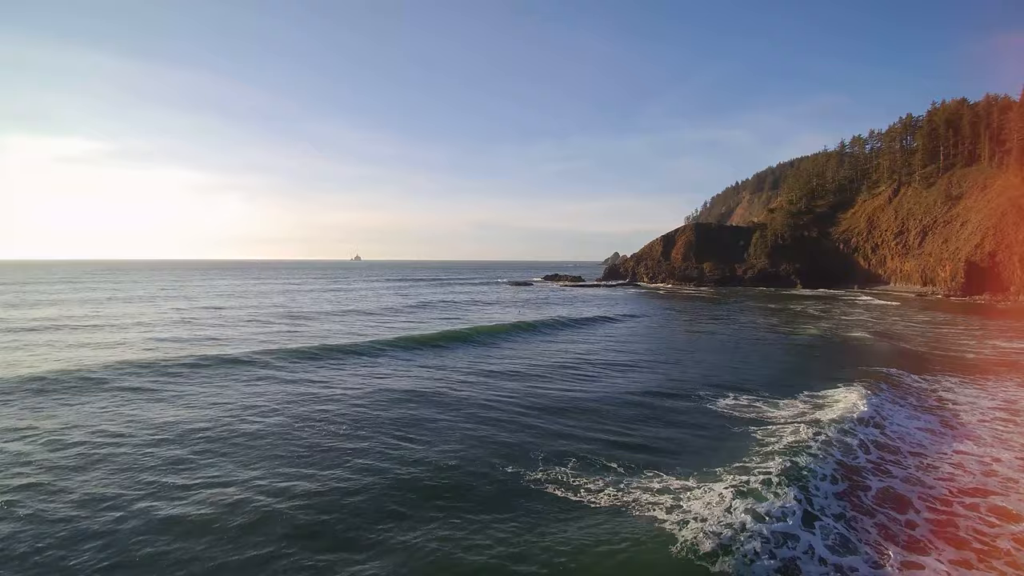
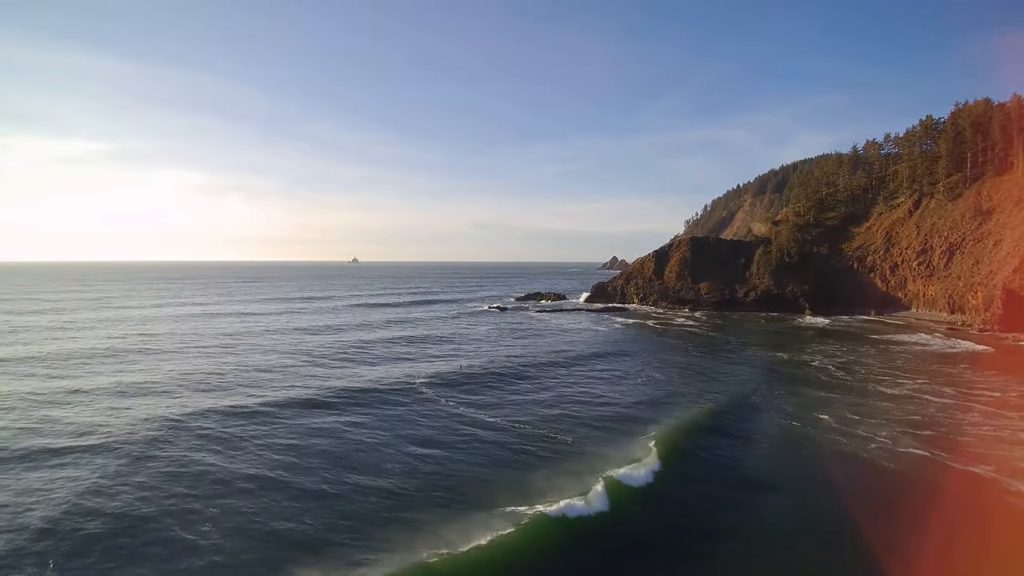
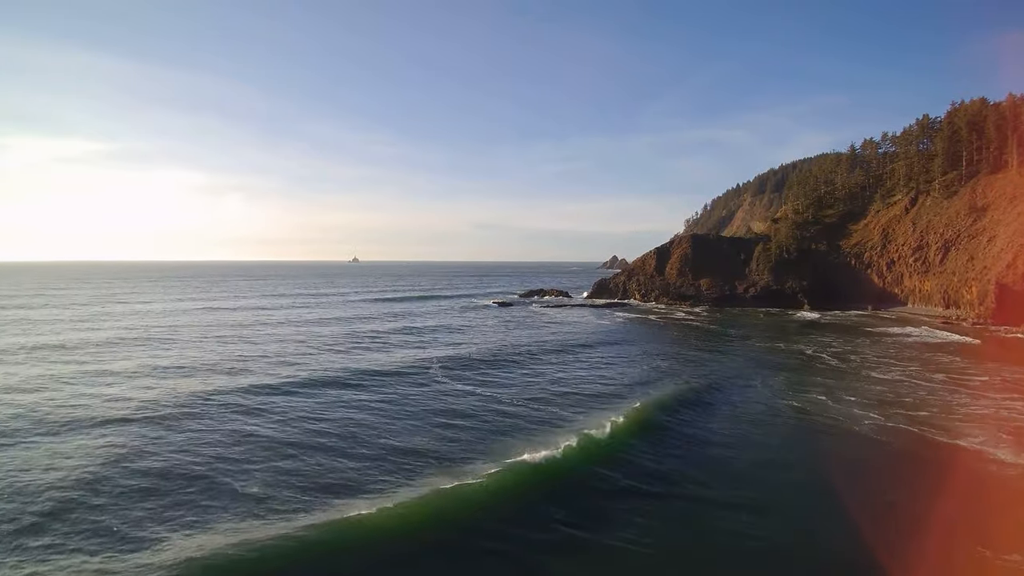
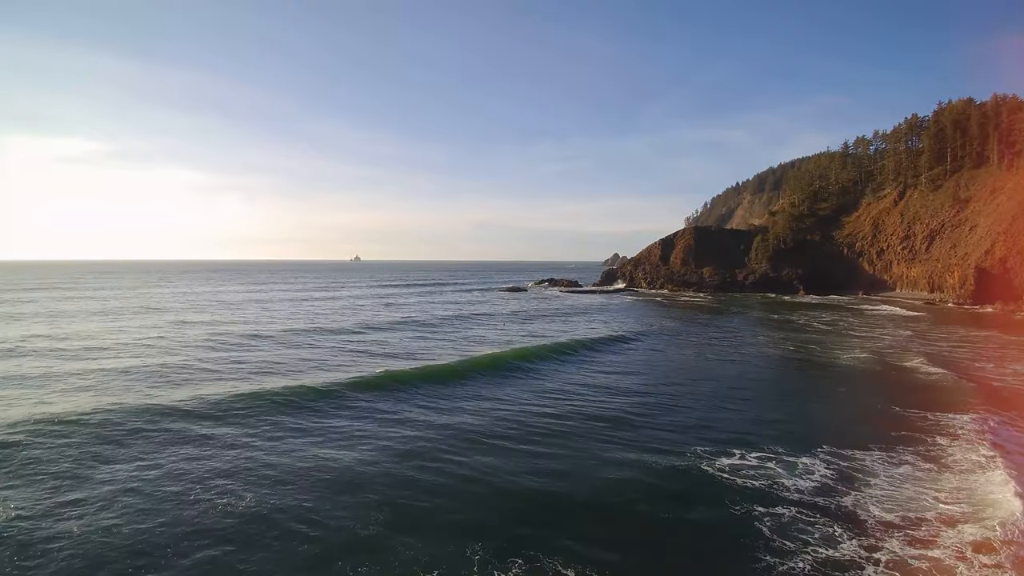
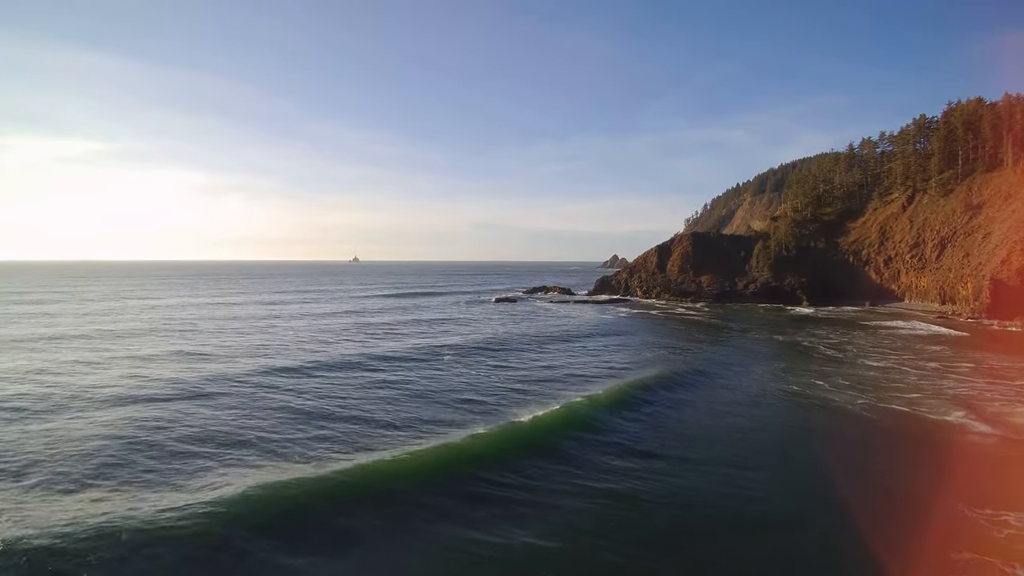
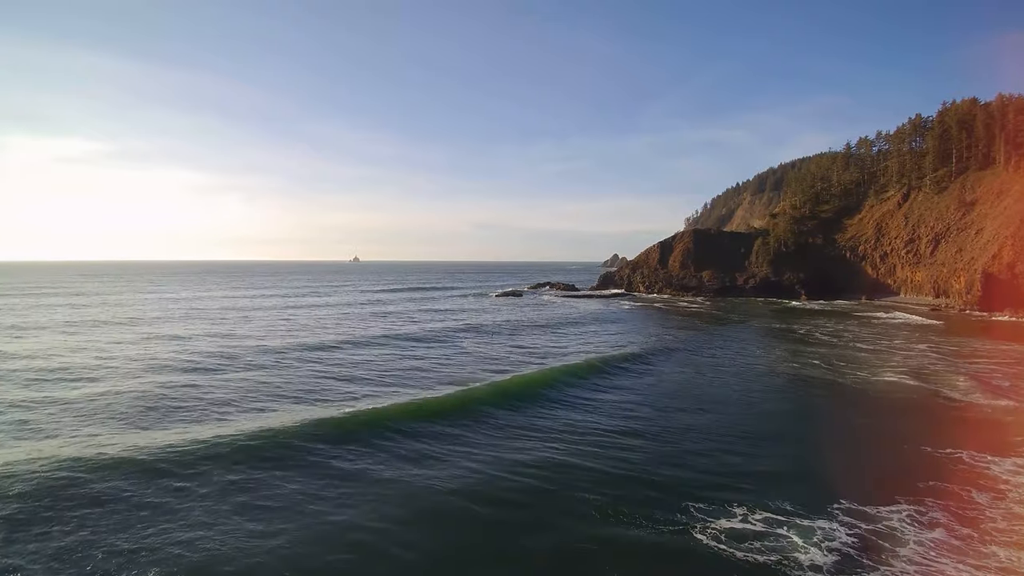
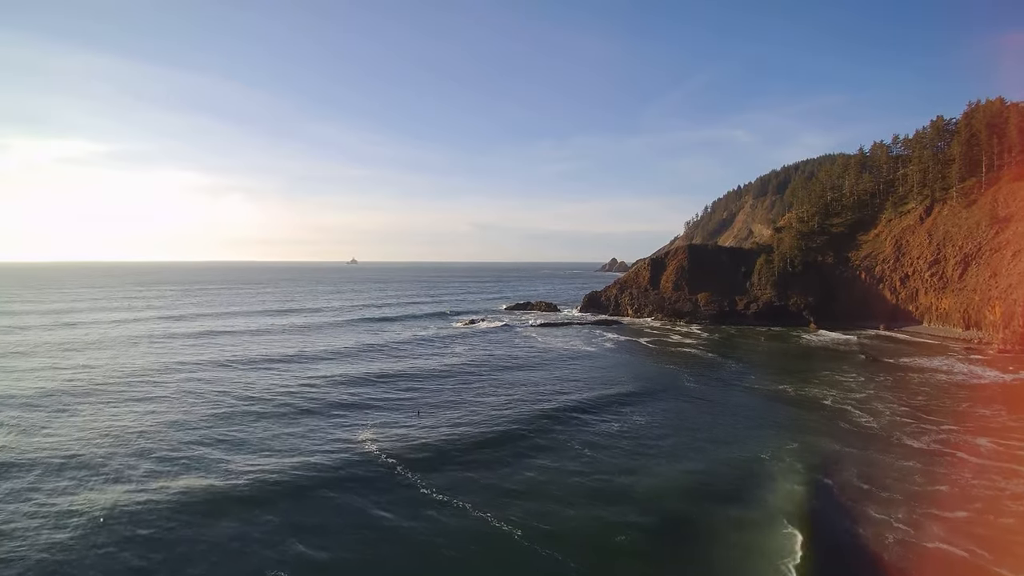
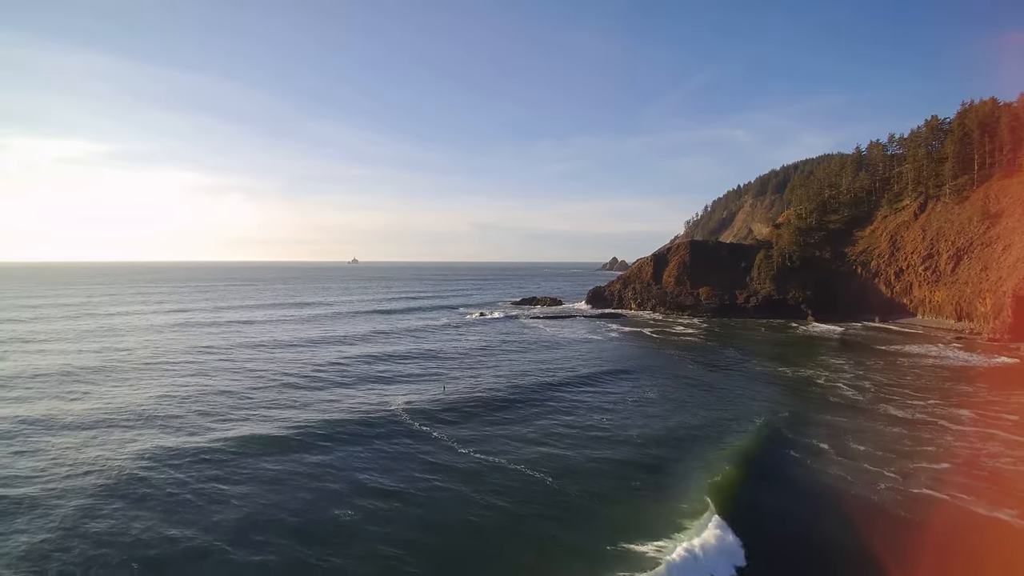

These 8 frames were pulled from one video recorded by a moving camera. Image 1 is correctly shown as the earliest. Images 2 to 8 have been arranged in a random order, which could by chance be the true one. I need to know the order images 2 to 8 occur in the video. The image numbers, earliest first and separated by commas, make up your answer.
4, 6, 5, 3, 2, 8, 7
